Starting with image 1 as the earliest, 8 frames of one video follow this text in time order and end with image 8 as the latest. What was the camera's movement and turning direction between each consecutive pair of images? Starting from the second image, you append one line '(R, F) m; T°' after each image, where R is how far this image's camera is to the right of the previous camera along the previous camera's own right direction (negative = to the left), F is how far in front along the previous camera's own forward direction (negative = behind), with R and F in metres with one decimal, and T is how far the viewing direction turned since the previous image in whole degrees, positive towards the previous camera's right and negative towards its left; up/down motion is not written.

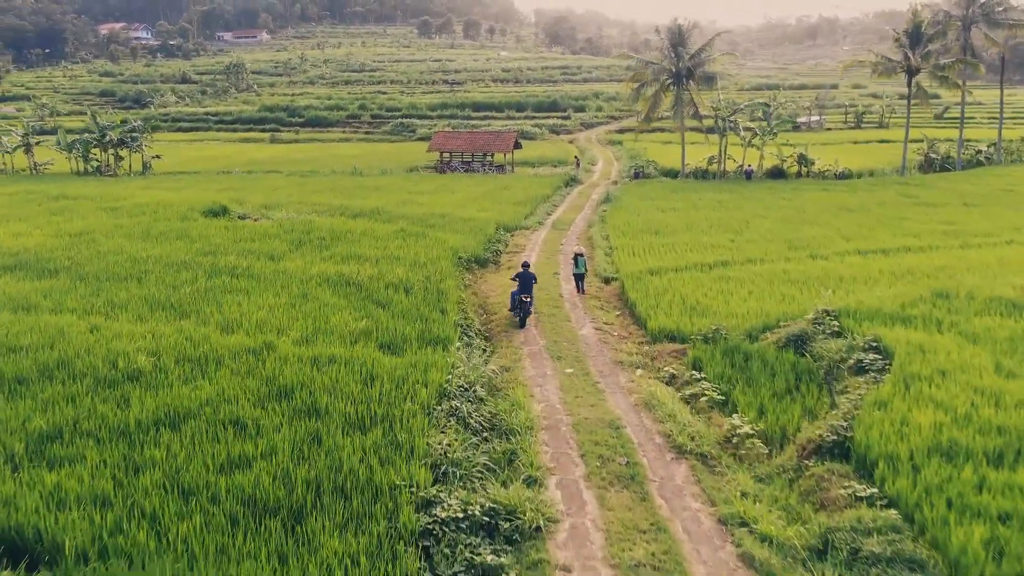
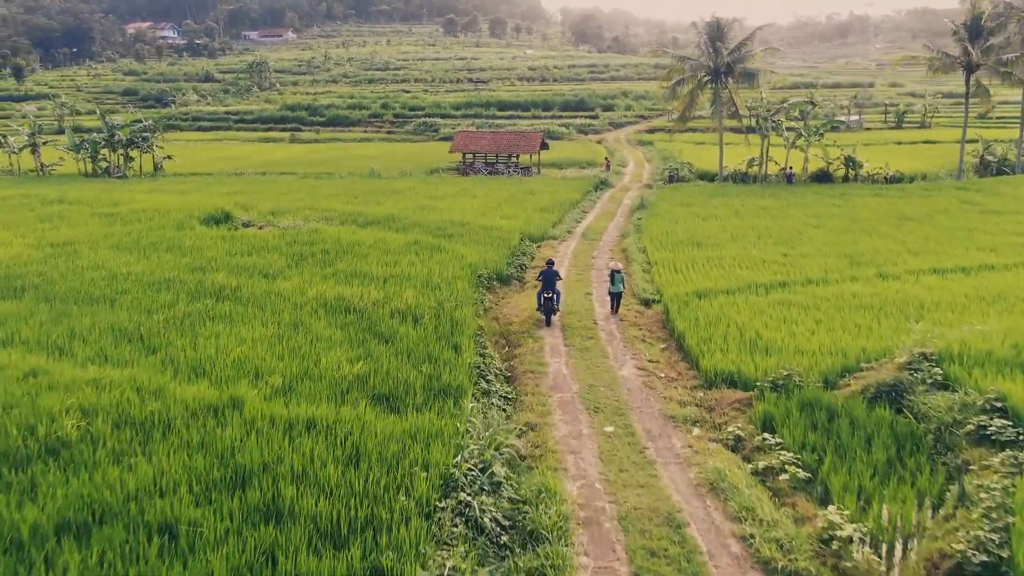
(0.0, +1.4) m; -2°
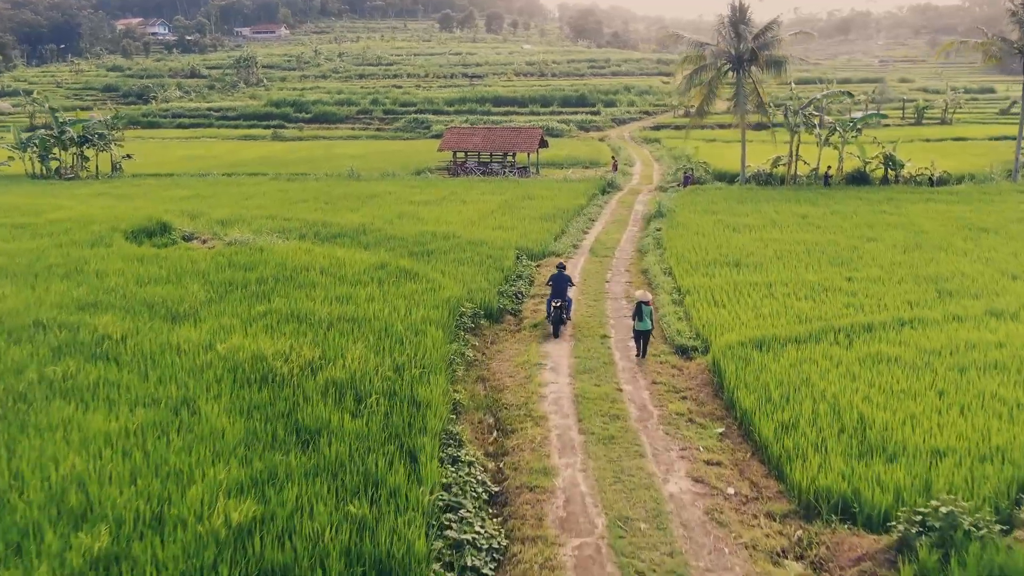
(0.0, +2.5) m; 0°
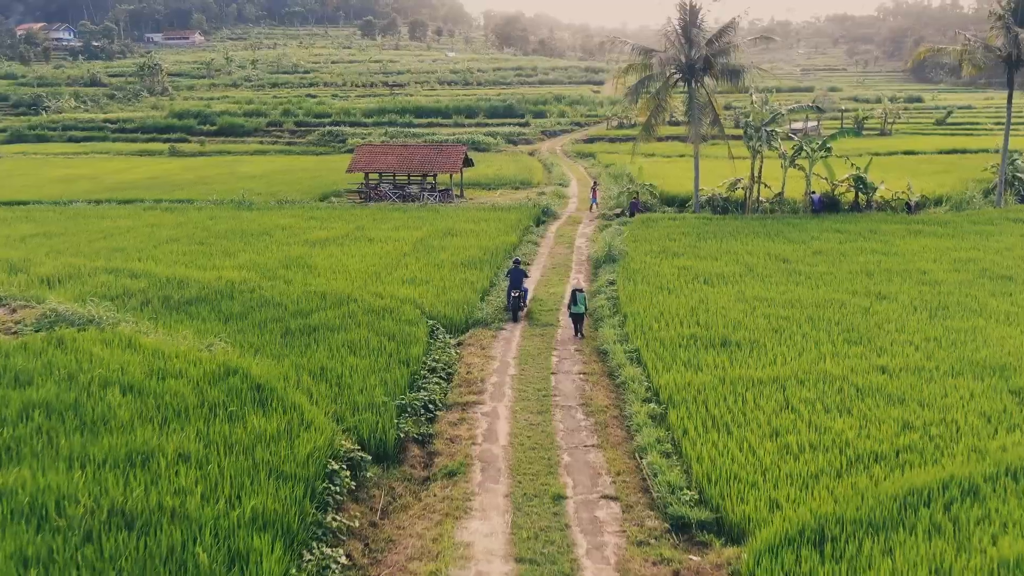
(+0.2, +2.8) m; +4°
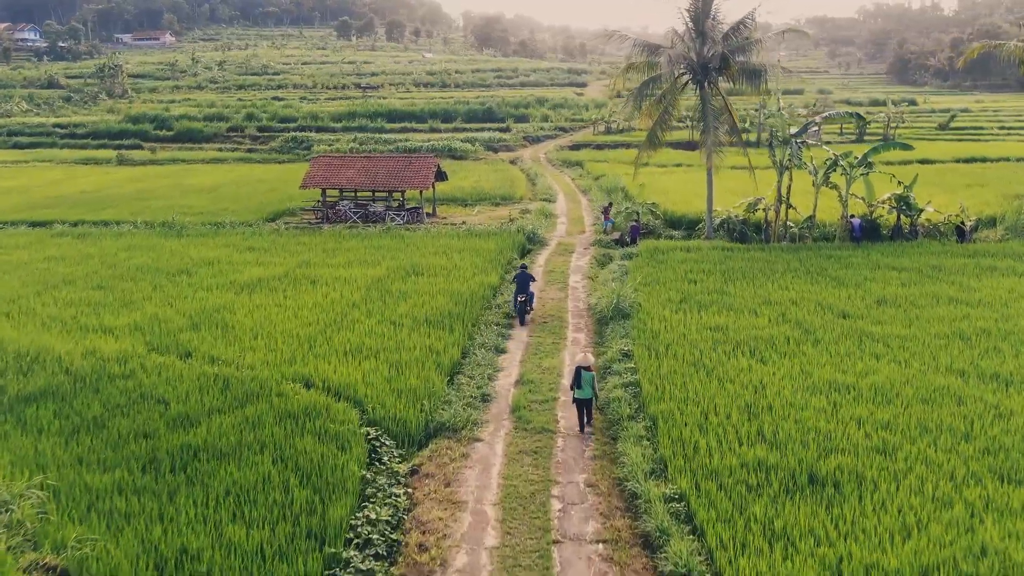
(0.0, +2.7) m; +1°
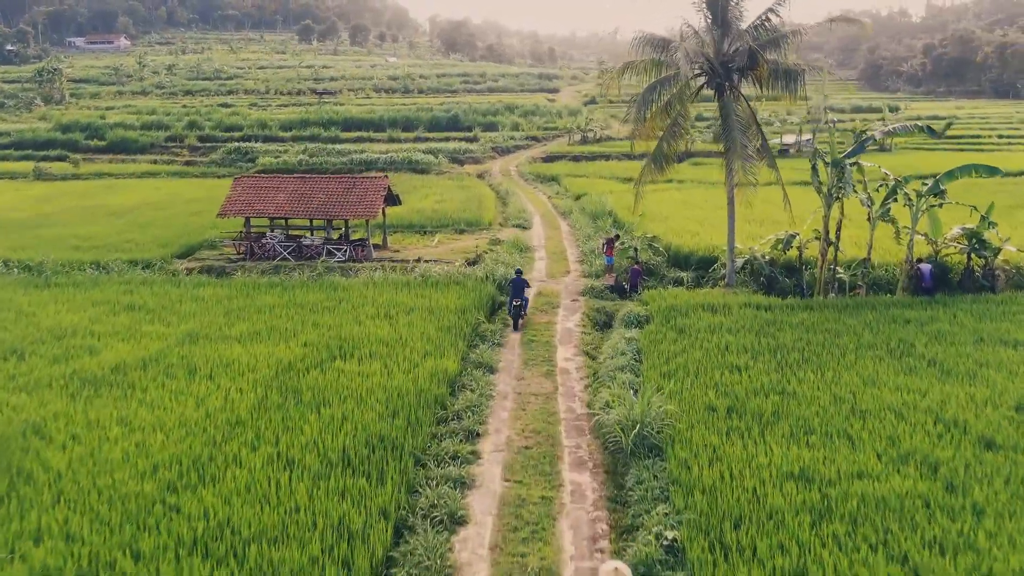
(0.0, +3.3) m; +2°
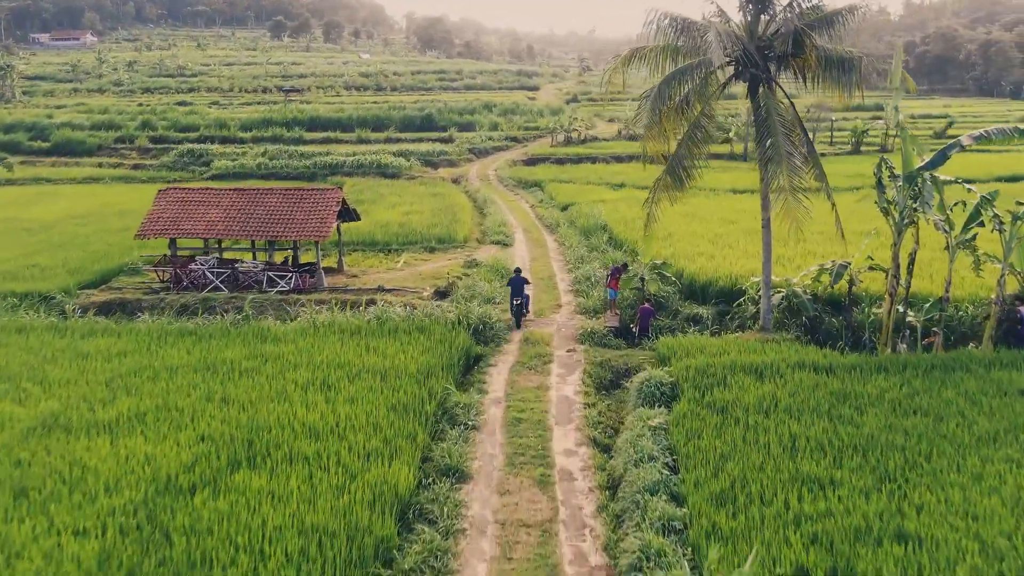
(0.0, +2.4) m; +1°
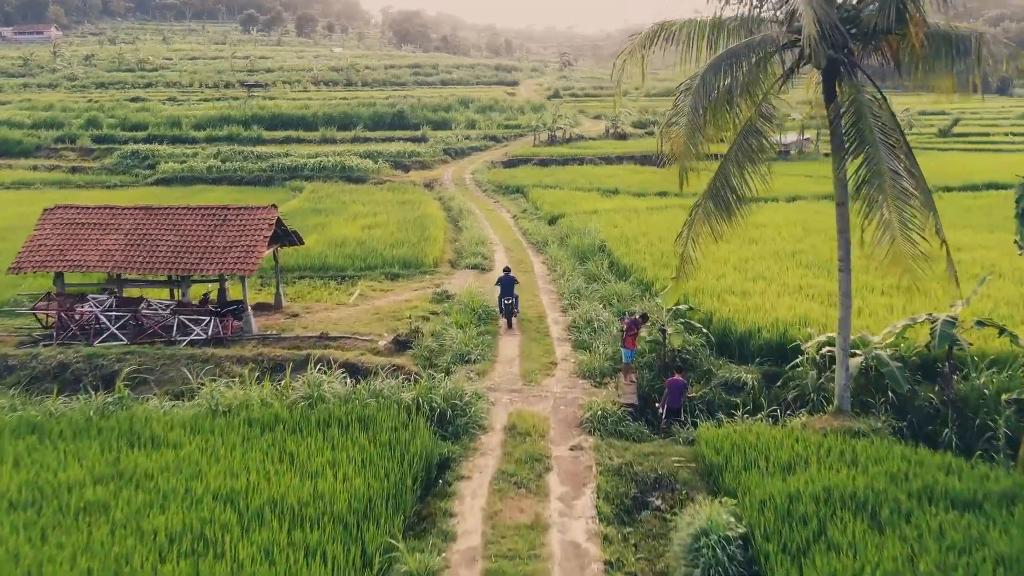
(0.0, +2.6) m; +1°
